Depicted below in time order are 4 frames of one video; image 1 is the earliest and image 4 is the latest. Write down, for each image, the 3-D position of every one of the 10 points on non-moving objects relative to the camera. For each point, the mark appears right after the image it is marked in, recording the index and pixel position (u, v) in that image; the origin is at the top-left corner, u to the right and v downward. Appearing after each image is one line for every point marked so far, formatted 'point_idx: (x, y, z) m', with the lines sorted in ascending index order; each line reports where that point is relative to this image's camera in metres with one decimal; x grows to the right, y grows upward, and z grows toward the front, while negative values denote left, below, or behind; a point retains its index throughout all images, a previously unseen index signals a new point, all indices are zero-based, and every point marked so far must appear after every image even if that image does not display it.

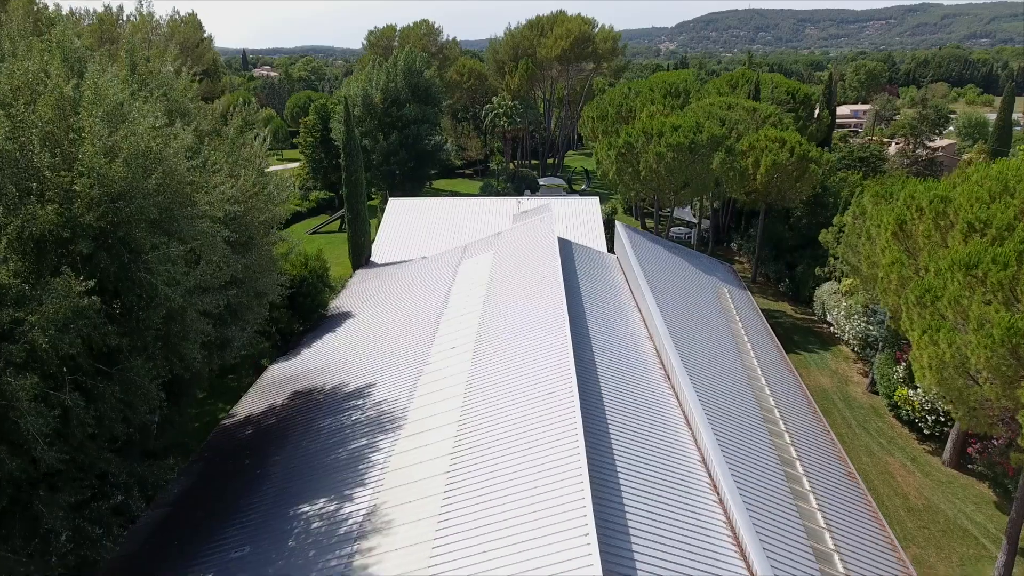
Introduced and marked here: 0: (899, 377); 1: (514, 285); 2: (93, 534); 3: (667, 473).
0: (+12.8, -2.9, +19.3) m
1: (+0.1, +0.1, +19.8) m
2: (-7.3, -4.3, +10.0) m
3: (+3.2, -4.0, +12.1) m
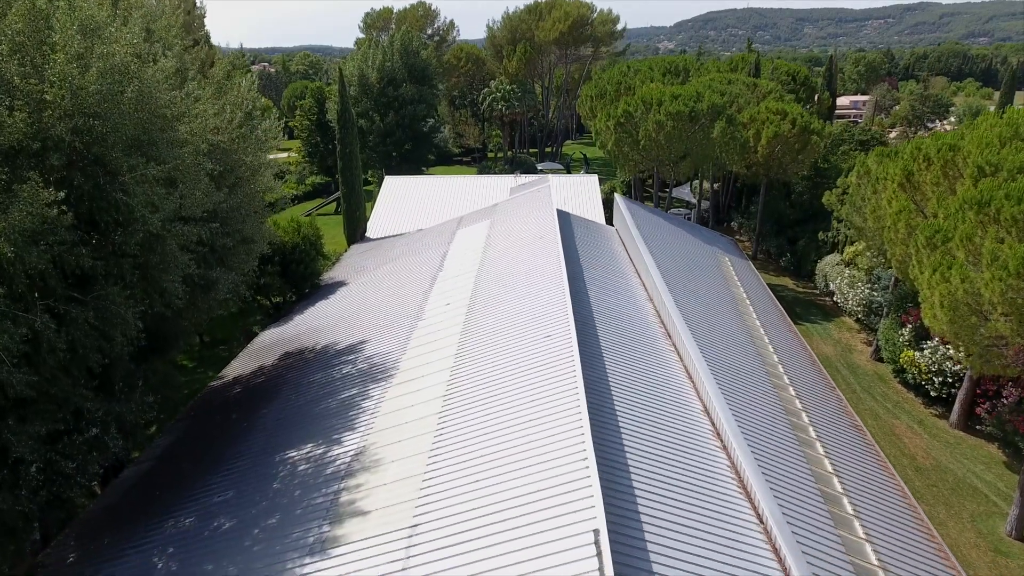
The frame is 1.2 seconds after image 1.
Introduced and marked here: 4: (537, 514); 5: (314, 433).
0: (+12.7, -1.7, +18.9) m
1: (-0.1, +1.3, +19.3) m
2: (-7.4, -3.0, +9.5) m
3: (+3.1, -2.7, +11.6) m
4: (+0.3, -3.0, +7.8) m
5: (-4.1, -3.0, +12.1) m
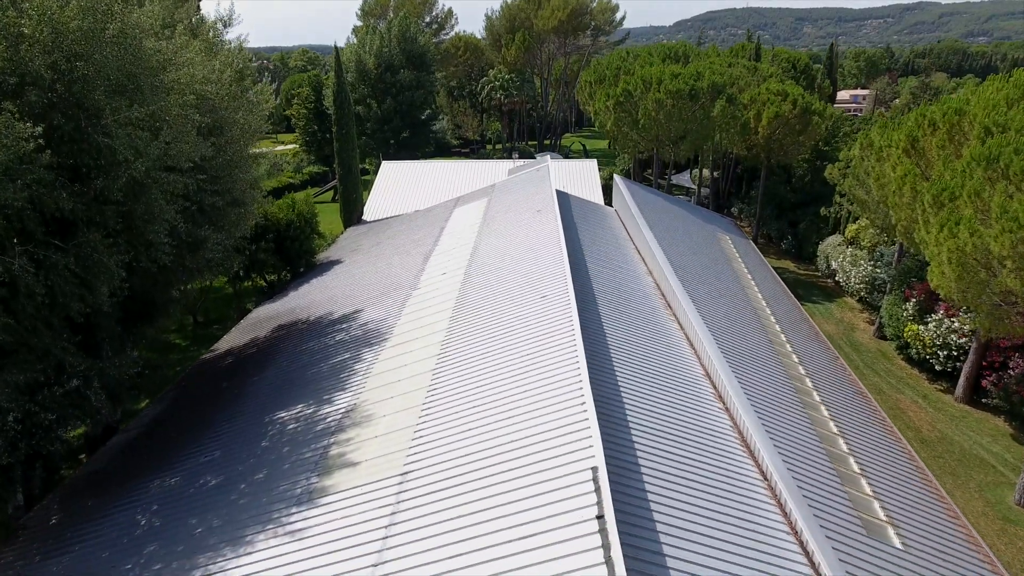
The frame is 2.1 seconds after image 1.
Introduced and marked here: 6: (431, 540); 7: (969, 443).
0: (+12.7, -0.8, +18.6) m
1: (-0.1, +2.2, +19.0) m
2: (-7.4, -2.1, +9.2) m
3: (+3.0, -1.8, +11.3) m
4: (+0.2, -2.1, +7.5) m
5: (-4.2, -2.1, +11.7) m
6: (-1.0, -2.8, +6.8) m
7: (+12.0, -4.1, +15.3) m
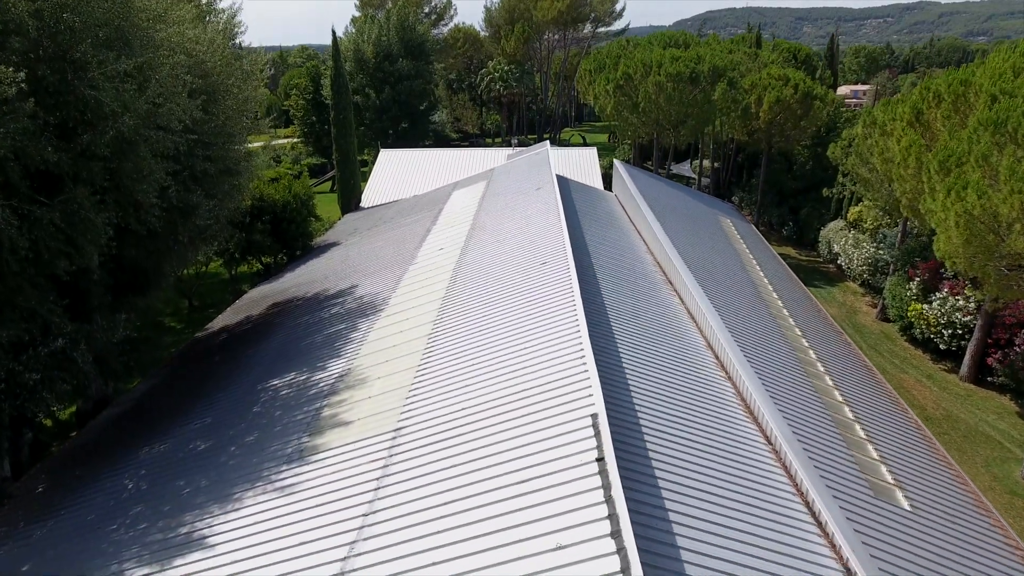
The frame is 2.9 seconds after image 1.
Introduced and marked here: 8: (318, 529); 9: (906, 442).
0: (+12.6, -0.2, +18.3) m
1: (-0.2, +2.8, +18.8) m
2: (-7.5, -1.4, +9.0) m
3: (+3.0, -1.2, +11.1) m
4: (+0.2, -1.4, +7.3) m
5: (-4.2, -1.5, +11.5) m
6: (-1.0, -2.1, +6.6) m
7: (+12.0, -3.4, +15.0) m
8: (-2.2, -2.7, +6.4) m
9: (+7.3, -2.8, +10.7) m
